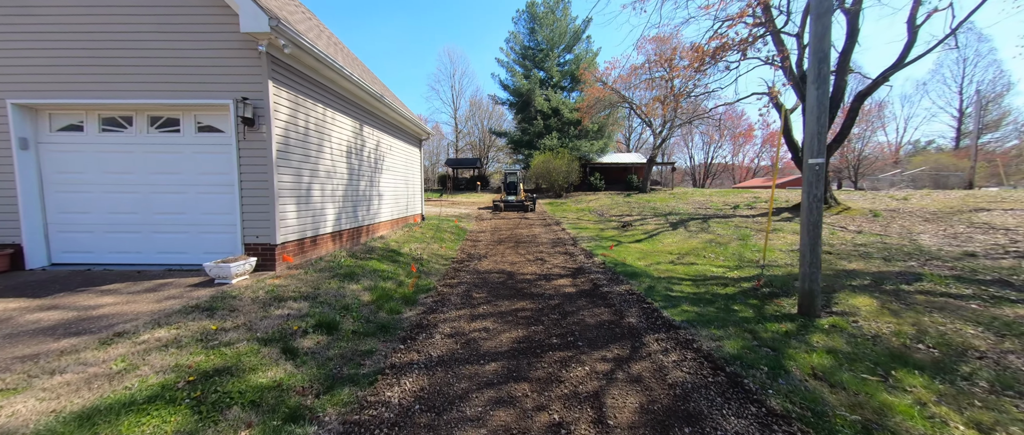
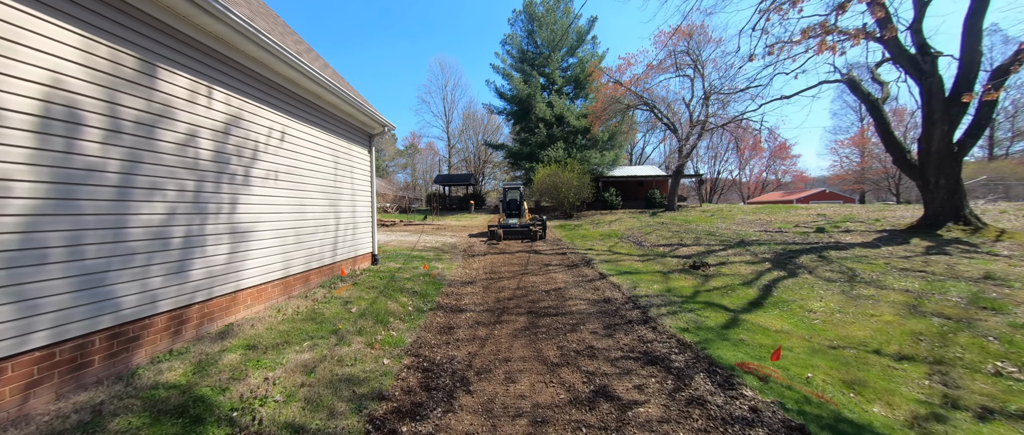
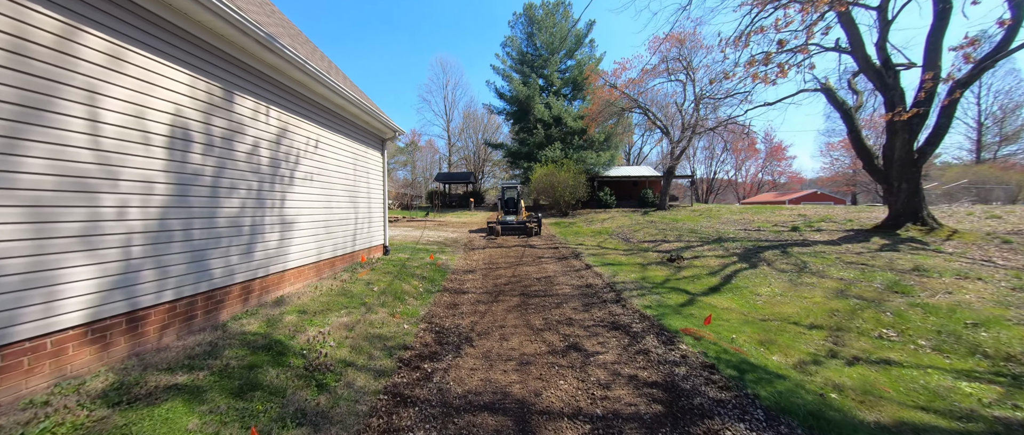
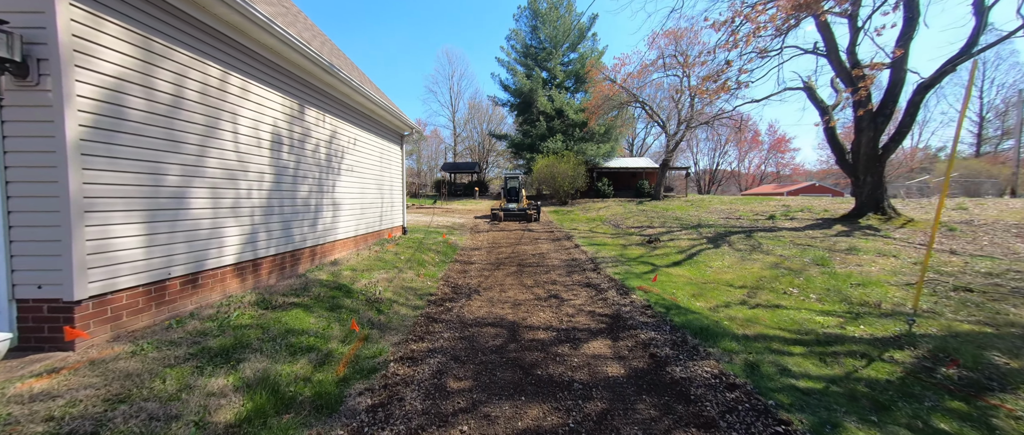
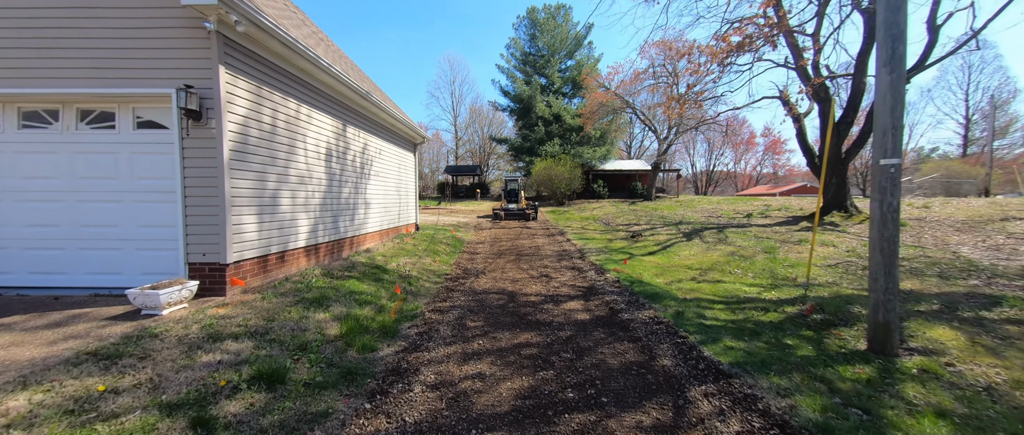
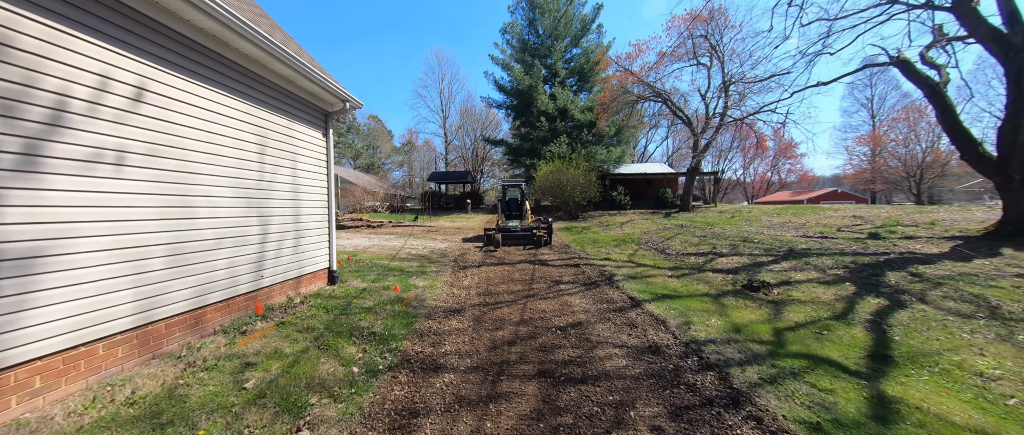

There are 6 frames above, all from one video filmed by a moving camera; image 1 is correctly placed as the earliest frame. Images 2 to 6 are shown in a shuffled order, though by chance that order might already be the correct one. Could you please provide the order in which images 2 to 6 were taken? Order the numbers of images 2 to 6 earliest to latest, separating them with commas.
5, 4, 3, 2, 6
